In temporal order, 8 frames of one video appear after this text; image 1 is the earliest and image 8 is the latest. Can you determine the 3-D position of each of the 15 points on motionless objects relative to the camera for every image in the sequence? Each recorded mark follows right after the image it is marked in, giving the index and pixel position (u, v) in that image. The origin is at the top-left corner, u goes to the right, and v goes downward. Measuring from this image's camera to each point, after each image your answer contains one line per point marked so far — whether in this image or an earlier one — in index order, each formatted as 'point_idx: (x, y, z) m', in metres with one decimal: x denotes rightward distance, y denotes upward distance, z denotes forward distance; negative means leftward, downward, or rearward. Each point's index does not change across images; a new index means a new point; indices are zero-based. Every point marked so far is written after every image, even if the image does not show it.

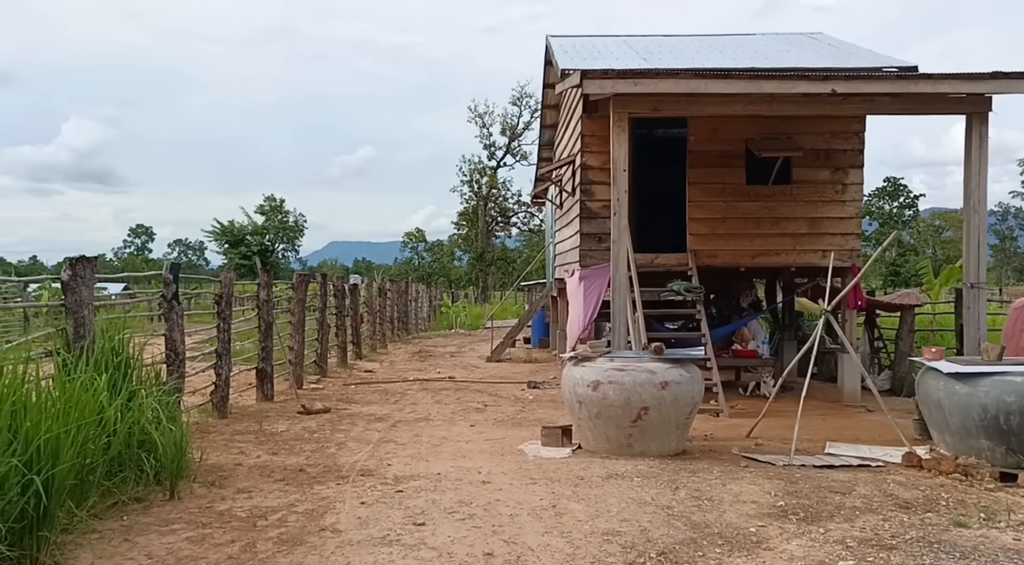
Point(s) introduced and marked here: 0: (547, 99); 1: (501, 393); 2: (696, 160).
0: (+0.6, +3.1, +13.9) m
1: (-0.2, -1.5, +10.9) m
2: (+2.3, +1.5, +10.2) m
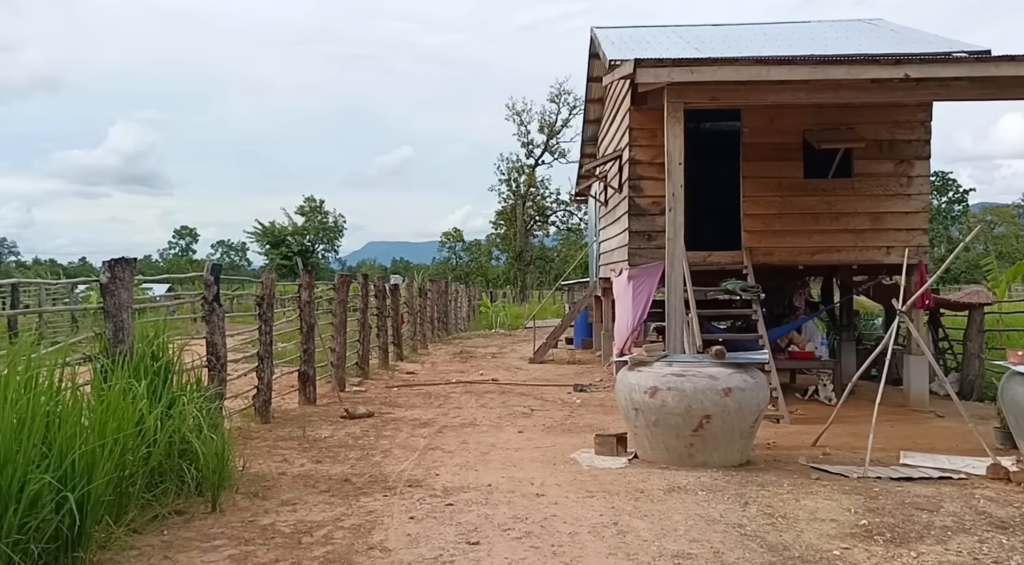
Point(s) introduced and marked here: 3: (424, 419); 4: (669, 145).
0: (+1.3, +3.1, +13.5) m
1: (+0.5, -1.5, +10.6) m
2: (+2.8, +1.6, +9.8) m
3: (-0.9, -1.4, +8.6) m
4: (+1.4, +1.2, +7.2) m
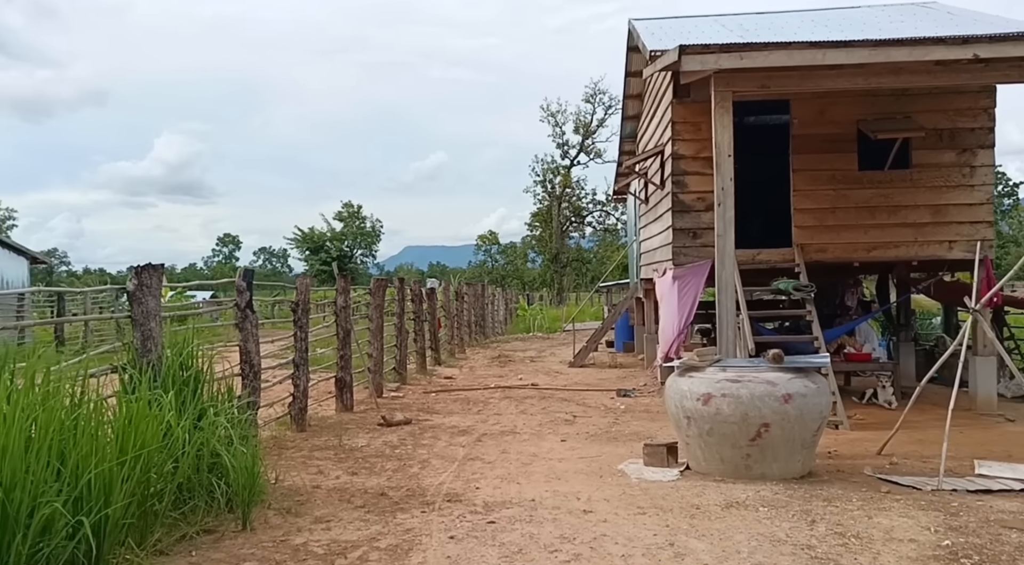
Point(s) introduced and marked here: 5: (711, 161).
0: (+1.9, +3.1, +13.1) m
1: (+1.0, -1.5, +10.3) m
2: (+3.3, +1.6, +9.3) m
3: (-0.5, -1.5, +8.3) m
4: (+1.7, +1.2, +6.8) m
5: (+2.3, +1.4, +9.6) m
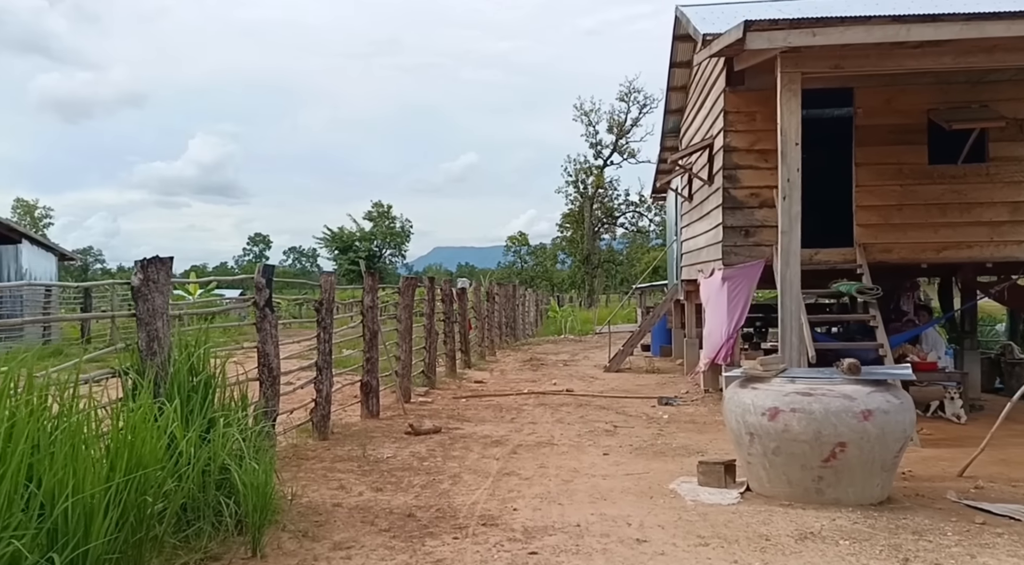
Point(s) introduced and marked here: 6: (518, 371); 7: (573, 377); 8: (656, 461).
0: (+2.4, +3.1, +12.5) m
1: (+1.4, -1.5, +9.6) m
2: (+3.7, +1.5, +8.7) m
3: (-0.1, -1.5, +7.7) m
4: (+2.0, +1.2, +6.2) m
5: (+2.7, +1.4, +8.9) m
6: (+0.1, -1.6, +14.5) m
7: (+1.0, -1.5, +13.4) m
8: (+1.2, -1.4, +6.6) m
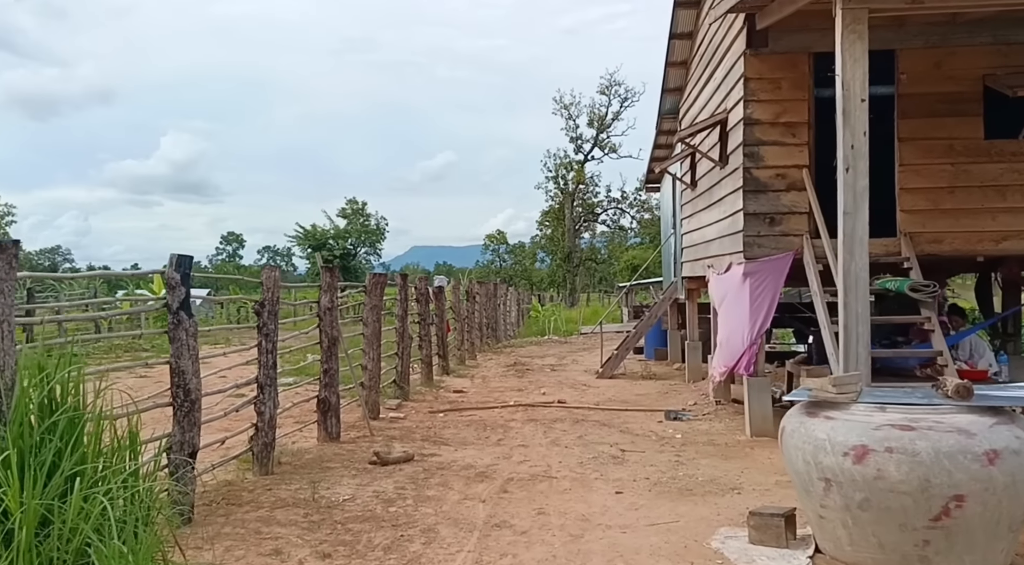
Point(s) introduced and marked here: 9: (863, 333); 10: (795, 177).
0: (+2.2, +3.1, +11.1) m
1: (+1.2, -1.5, +8.3) m
2: (+3.6, +1.6, +7.4) m
3: (-0.2, -1.4, +6.3) m
4: (+2.0, +1.2, +4.8) m
5: (+2.6, +1.4, +7.6) m
6: (-0.2, -1.5, +13.1) m
7: (+0.7, -1.5, +12.0) m
8: (+1.1, -1.4, +5.3) m
9: (+2.1, -0.3, +4.9) m
10: (+2.6, +1.0, +7.6) m
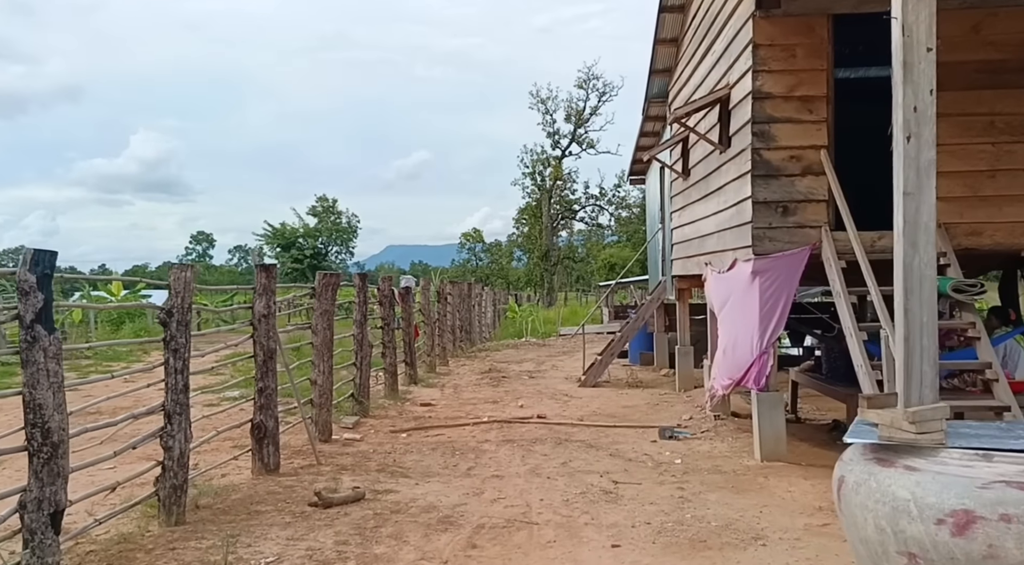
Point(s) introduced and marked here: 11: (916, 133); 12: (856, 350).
0: (+1.9, +3.1, +10.1) m
1: (+1.0, -1.5, +7.2) m
2: (+3.3, +1.6, +6.3) m
3: (-0.4, -1.4, +5.2) m
4: (+1.8, +1.2, +3.8) m
5: (+2.4, +1.4, +6.6) m
6: (-0.5, -1.5, +11.9) m
7: (+0.4, -1.5, +10.9) m
8: (+0.9, -1.4, +4.2) m
9: (+1.9, -0.3, +3.8) m
10: (+2.4, +1.0, +6.5) m
11: (+1.9, +0.7, +3.8) m
12: (+2.4, -0.5, +5.8) m
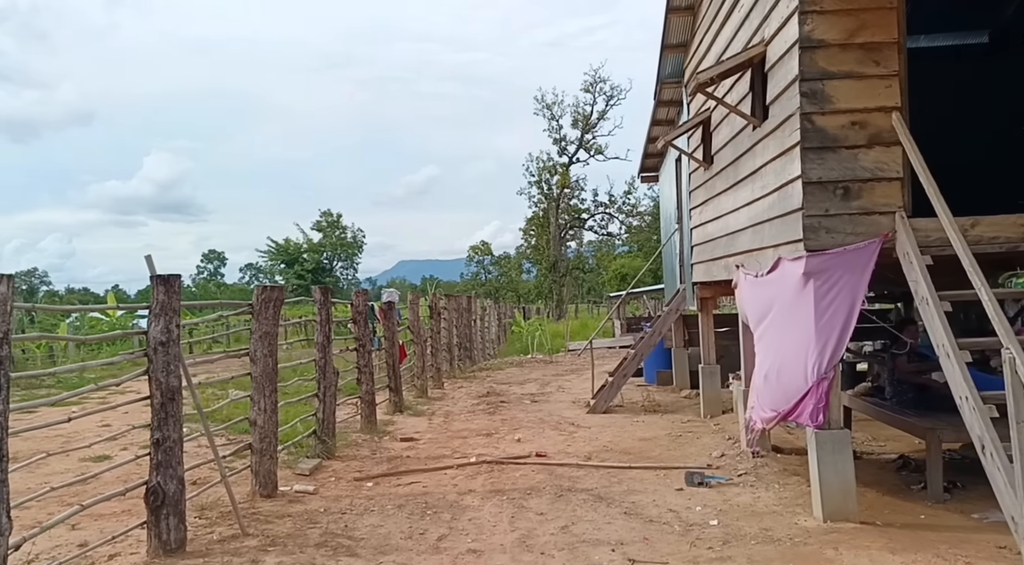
0: (+1.7, +3.0, +8.6) m
1: (+0.9, -1.5, +5.6) m
2: (+3.2, +1.6, +4.8) m
3: (-0.5, -1.5, +3.7) m
4: (+1.6, +1.2, +2.3) m
5: (+2.2, +1.4, +5.0) m
6: (-0.5, -1.7, +10.4) m
7: (+0.4, -1.6, +9.4) m
8: (+0.8, -1.4, +2.6) m
9: (+1.8, -0.3, +2.3) m
10: (+2.2, +1.0, +5.0) m
11: (+1.7, +0.7, +2.2) m
12: (+2.3, -0.5, +4.2) m
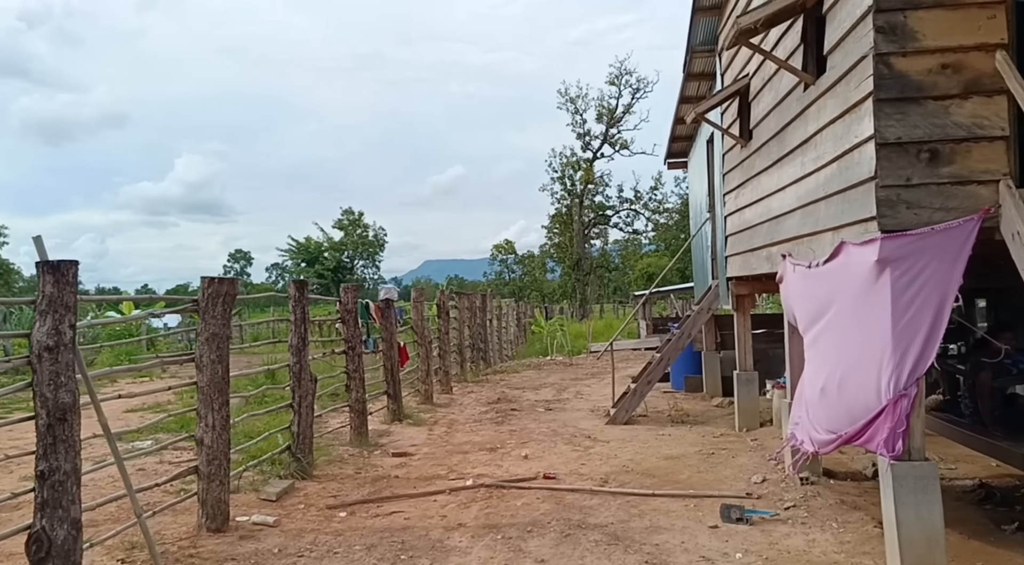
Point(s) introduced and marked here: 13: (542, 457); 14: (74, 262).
0: (+1.8, +3.1, +7.5) m
1: (+0.9, -1.5, +4.5) m
2: (+3.1, +1.6, +3.6) m
3: (-0.6, -1.4, +2.6) m
4: (+1.5, +1.3, +1.1) m
5: (+2.2, +1.5, +3.9) m
6: (-0.4, -1.6, +9.3) m
7: (+0.5, -1.6, +8.3) m
8: (+0.7, -1.4, +1.5) m
9: (+1.6, -0.2, +1.1) m
10: (+2.2, +1.0, +3.9) m
11: (+1.5, +0.8, +1.1) m
12: (+2.2, -0.4, +3.1) m
13: (+0.3, -1.6, +7.4) m
14: (-2.0, +0.1, +3.8) m
